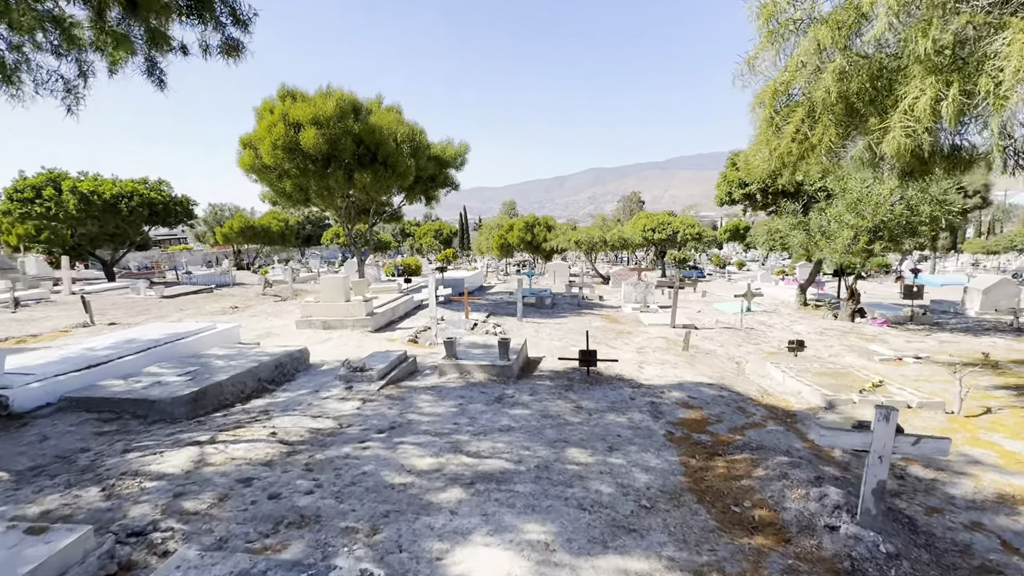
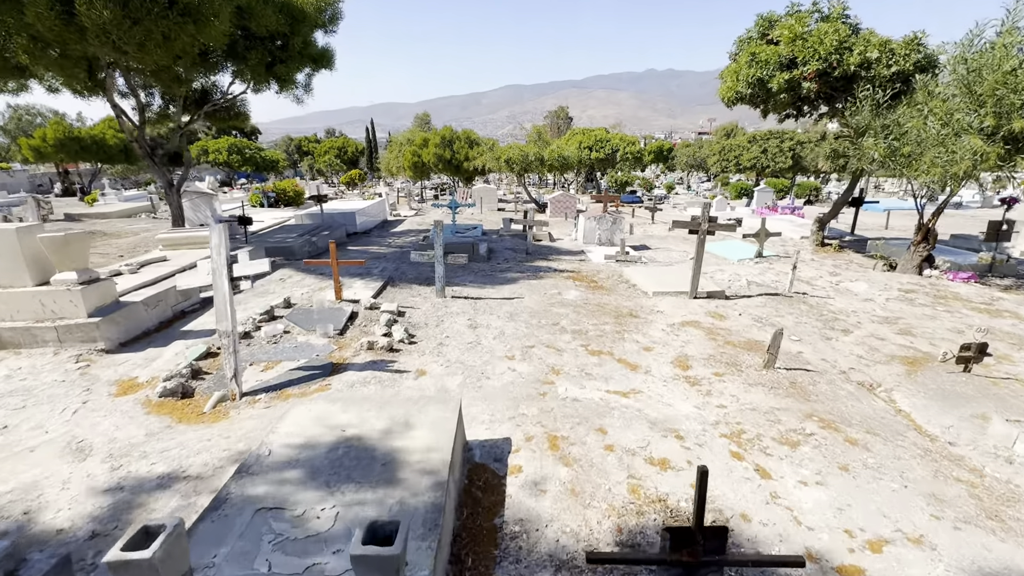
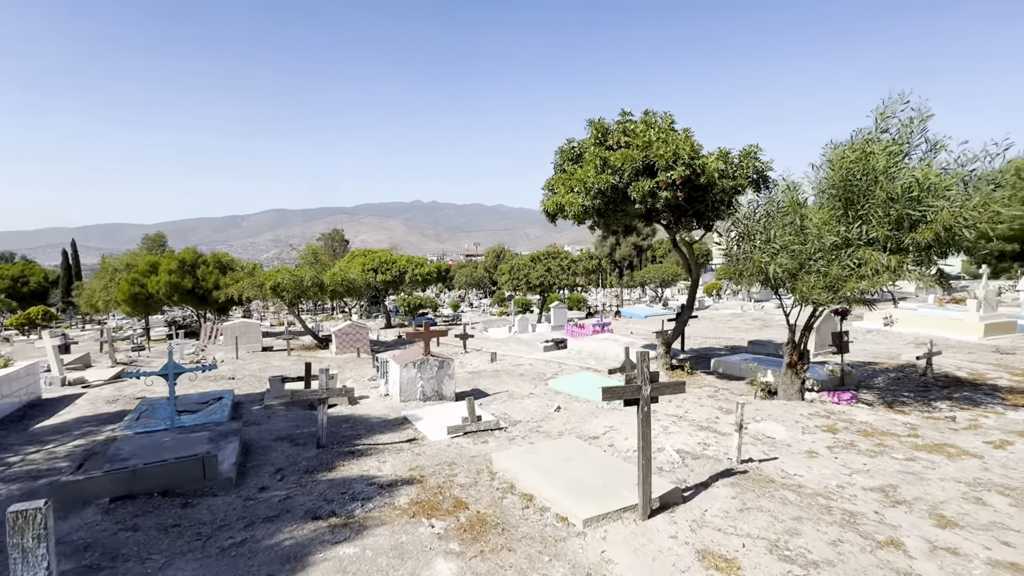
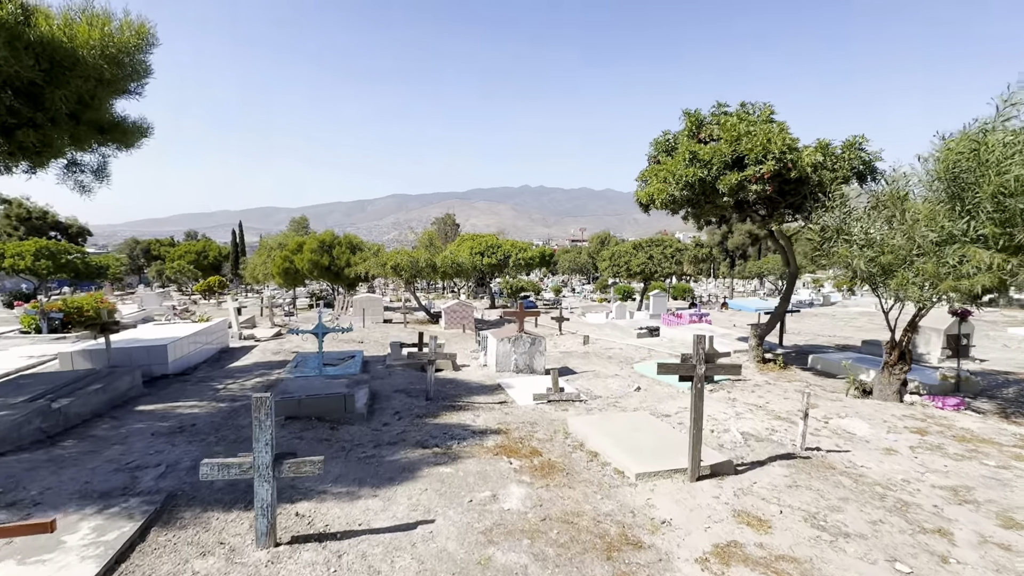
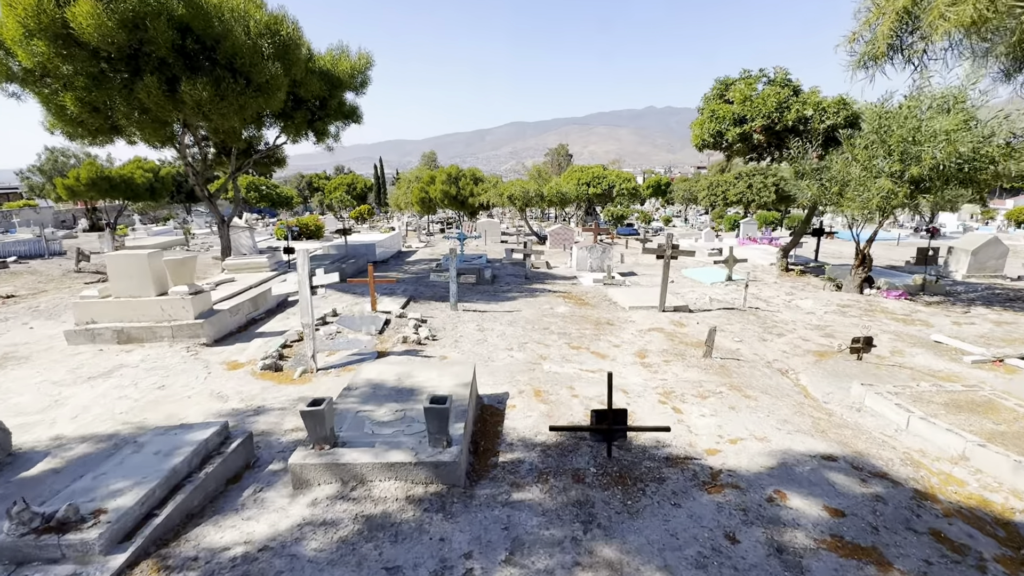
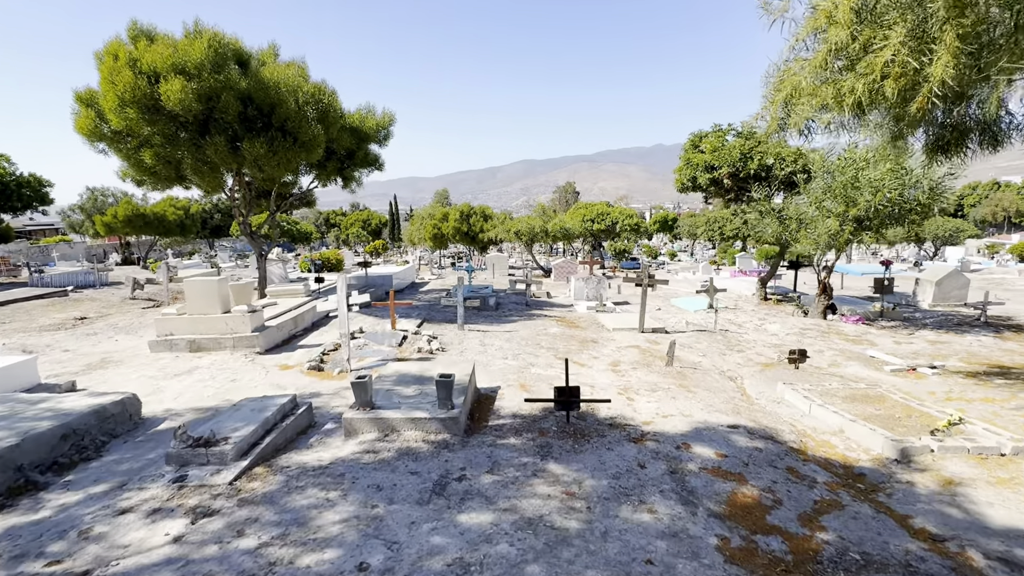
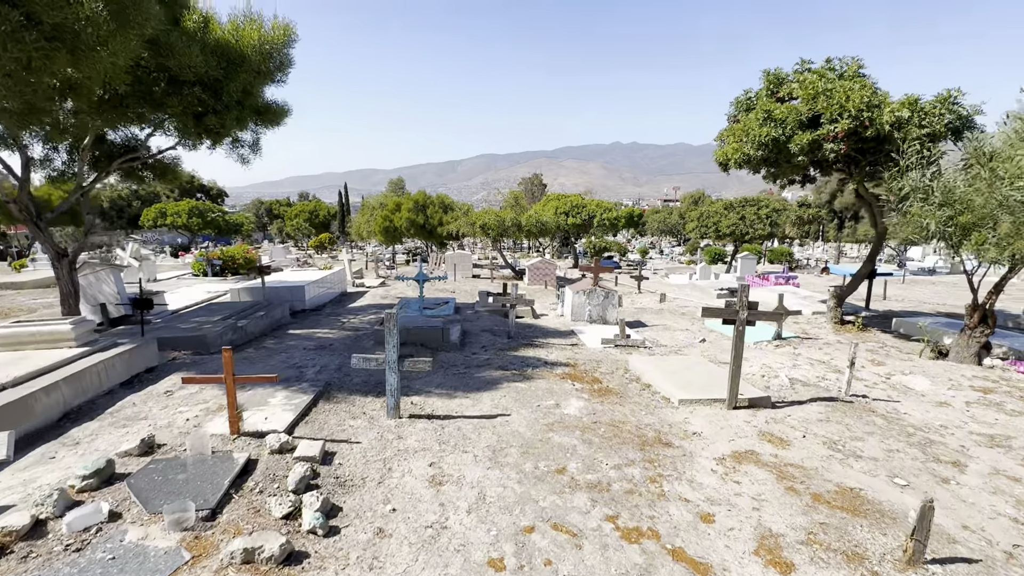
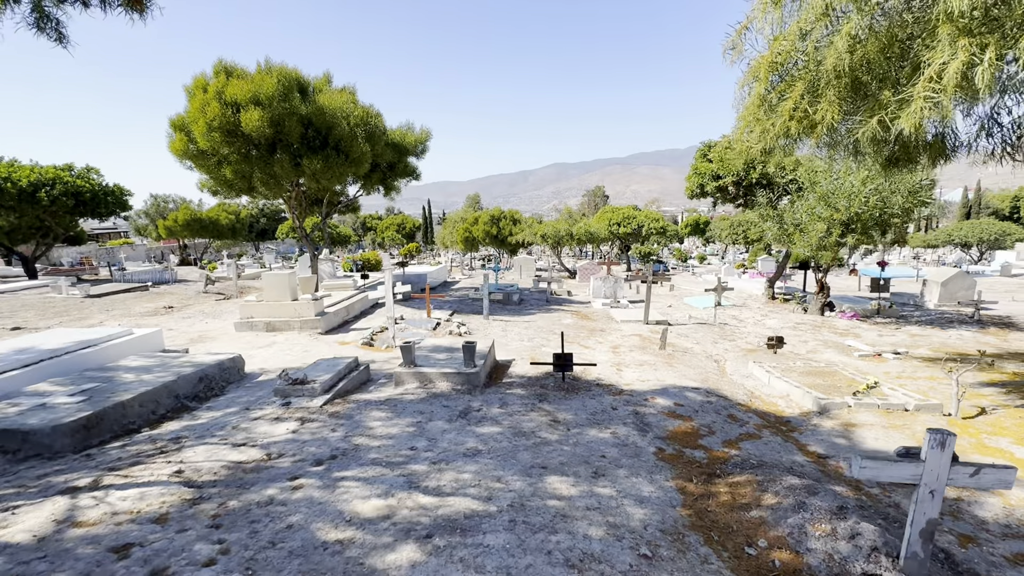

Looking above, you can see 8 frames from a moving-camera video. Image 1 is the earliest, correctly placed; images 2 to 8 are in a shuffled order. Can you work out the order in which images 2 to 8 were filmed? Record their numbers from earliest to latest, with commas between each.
8, 6, 5, 2, 7, 4, 3
